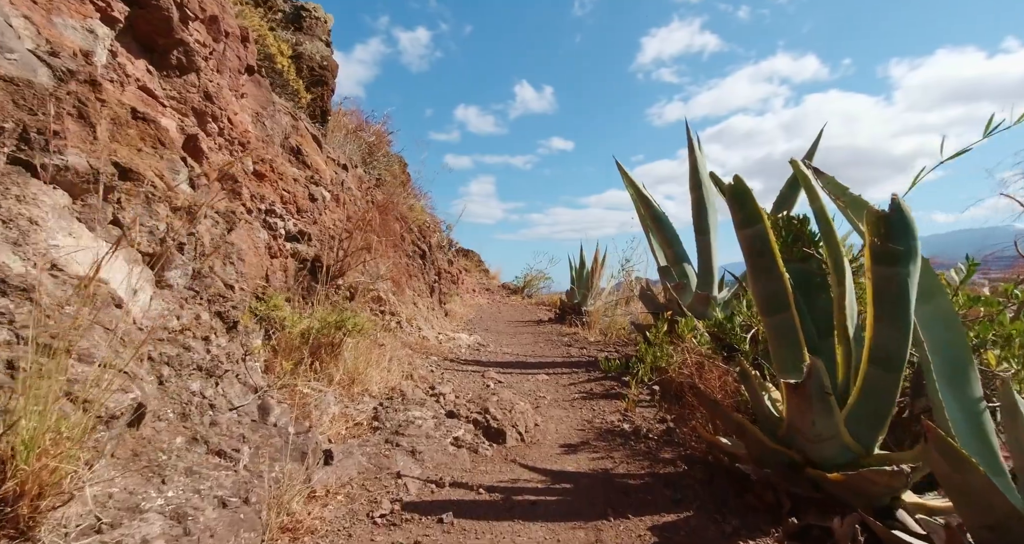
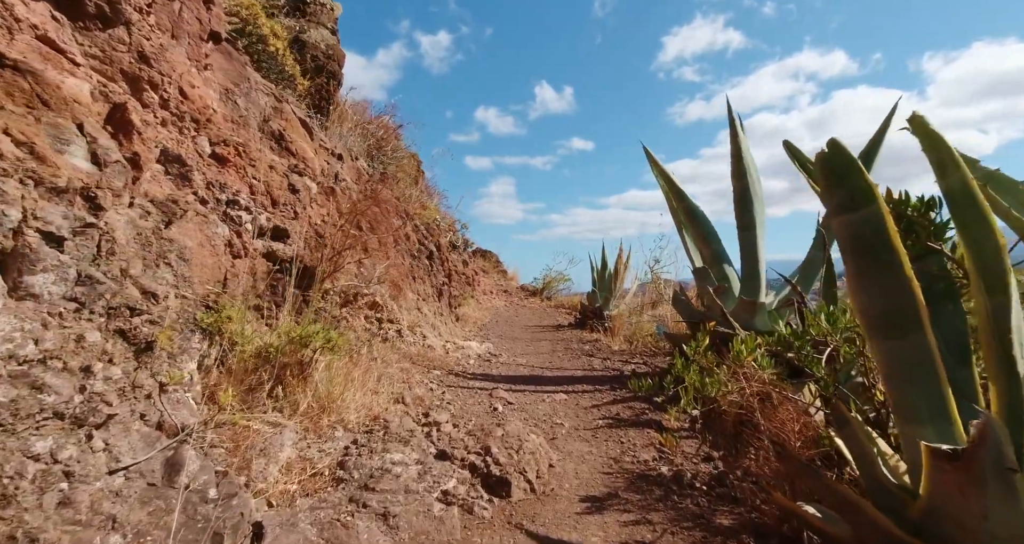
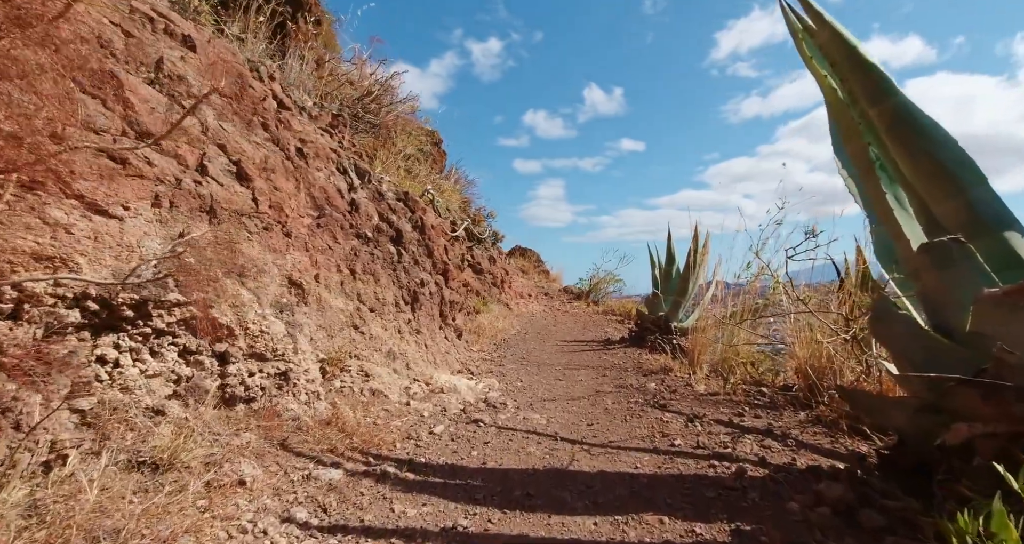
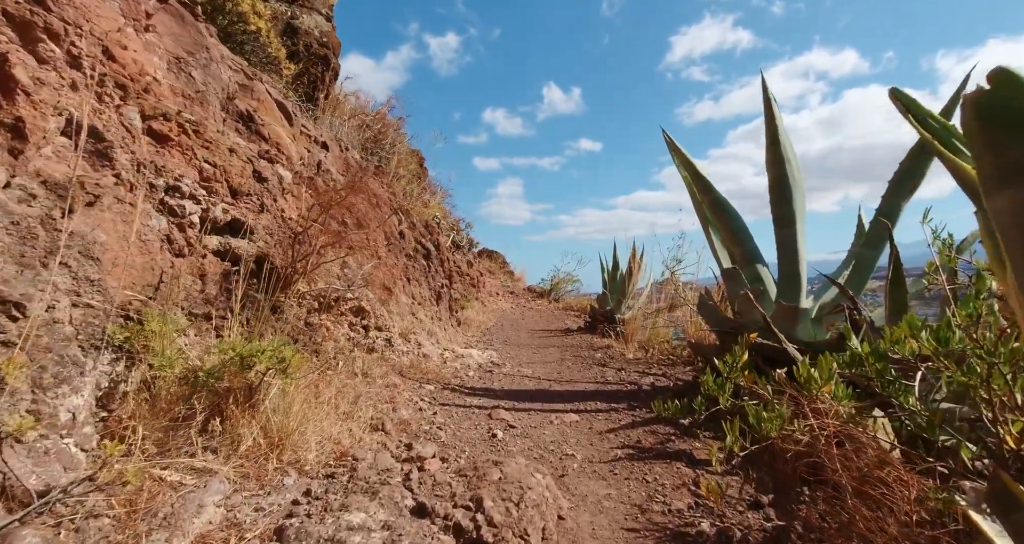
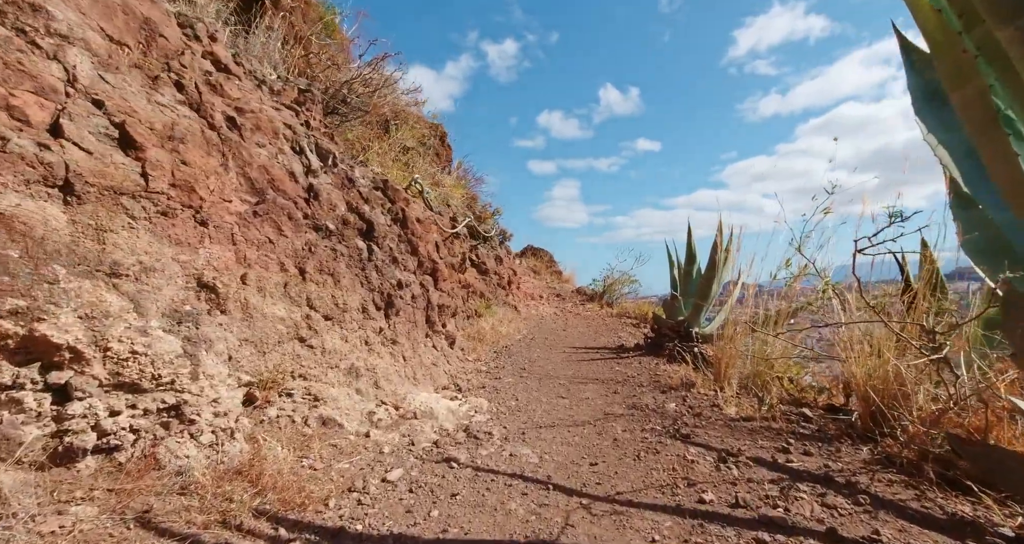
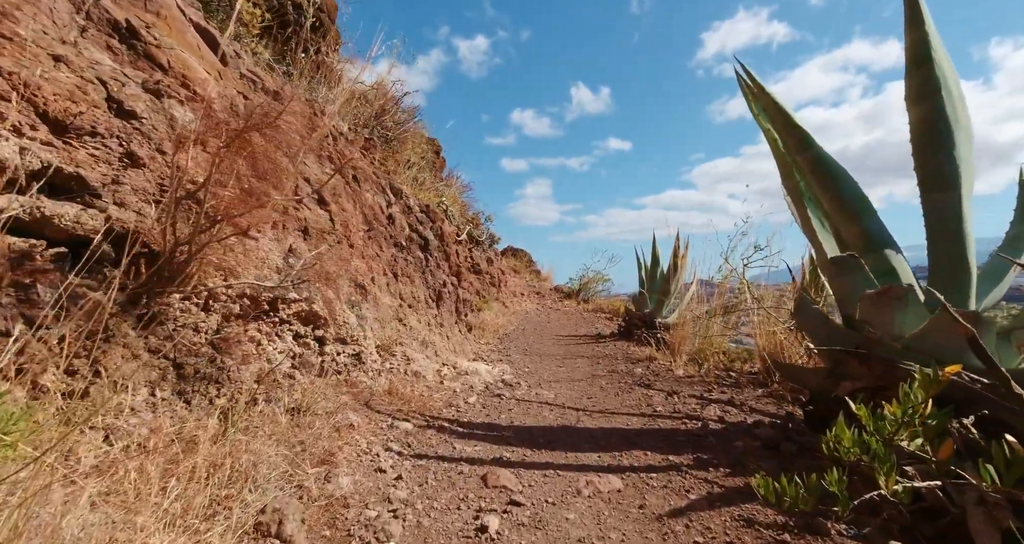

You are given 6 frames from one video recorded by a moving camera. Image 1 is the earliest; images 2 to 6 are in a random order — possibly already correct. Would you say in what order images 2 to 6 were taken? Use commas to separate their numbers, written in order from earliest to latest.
2, 4, 6, 3, 5
